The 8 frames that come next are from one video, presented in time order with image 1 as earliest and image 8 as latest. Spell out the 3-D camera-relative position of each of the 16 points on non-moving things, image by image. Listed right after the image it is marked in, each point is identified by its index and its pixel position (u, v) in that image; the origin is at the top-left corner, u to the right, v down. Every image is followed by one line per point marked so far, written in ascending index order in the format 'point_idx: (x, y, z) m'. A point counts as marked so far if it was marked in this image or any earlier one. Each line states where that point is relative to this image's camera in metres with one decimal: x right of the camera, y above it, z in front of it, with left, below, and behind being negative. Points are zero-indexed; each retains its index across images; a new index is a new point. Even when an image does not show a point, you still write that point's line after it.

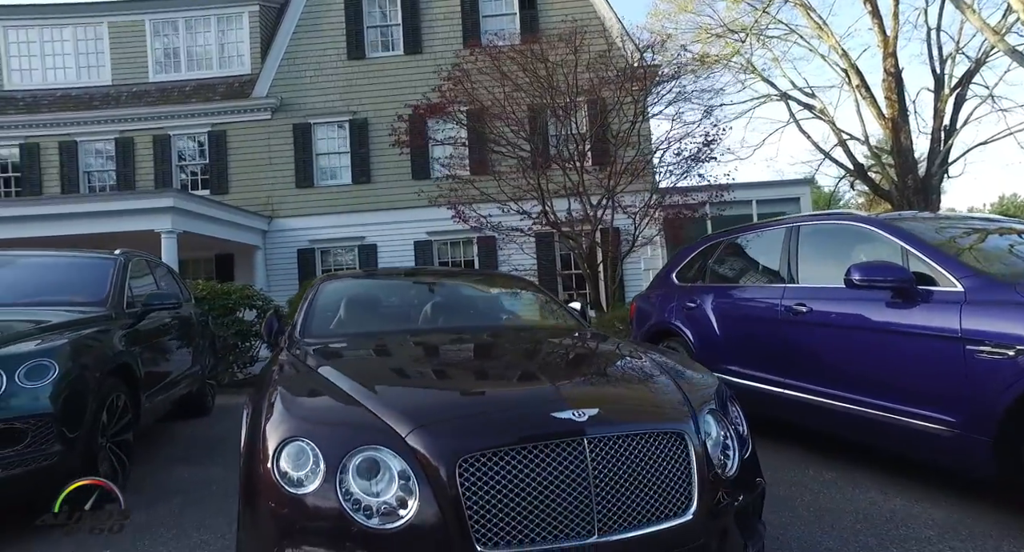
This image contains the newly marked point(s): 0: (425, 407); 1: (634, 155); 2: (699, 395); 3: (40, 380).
0: (-0.3, -0.4, +1.9) m
1: (+2.3, +2.3, +11.0) m
2: (+0.7, -0.5, +2.3) m
3: (-2.5, -0.5, +3.1) m
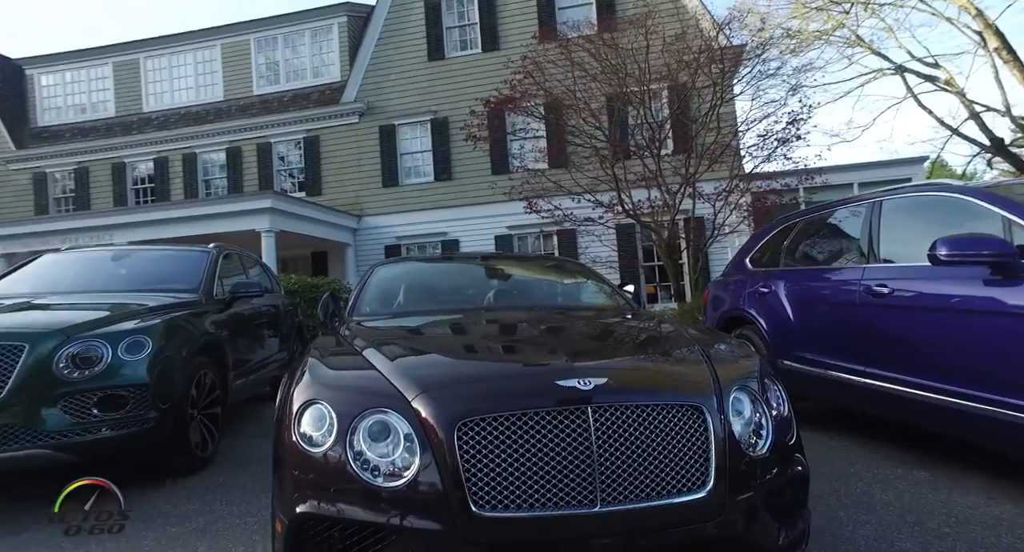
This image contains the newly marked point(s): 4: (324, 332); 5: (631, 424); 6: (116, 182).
0: (-0.3, -0.3, +1.9) m
1: (+3.7, +2.5, +10.5) m
2: (+0.8, -0.3, +2.2) m
3: (-2.3, -0.5, +3.5) m
4: (-1.0, -0.3, +3.0) m
5: (+0.3, -0.5, +1.8) m
6: (-11.7, +2.8, +16.8) m
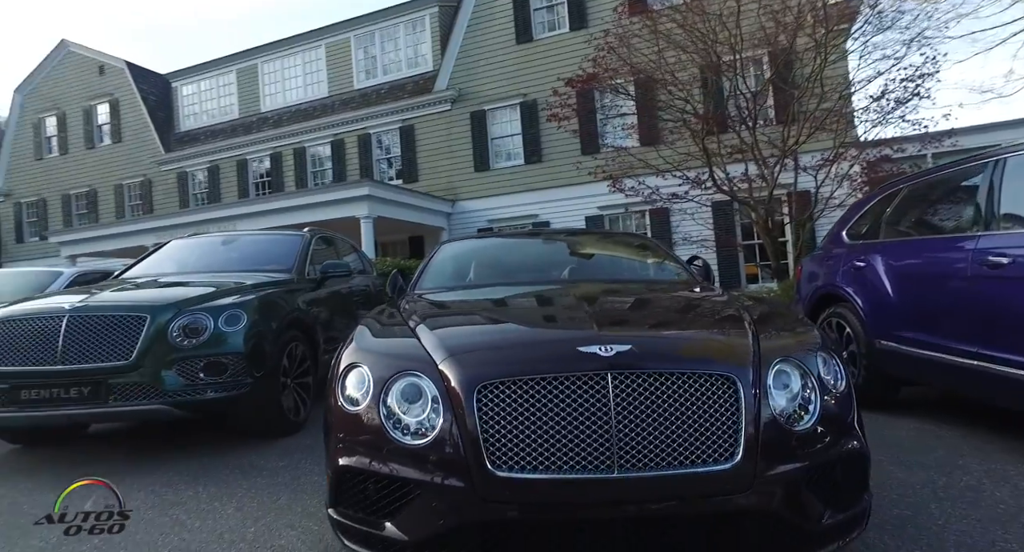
0: (-0.2, -0.2, +2.0) m
1: (+5.2, +2.9, +9.7) m
2: (+1.0, -0.2, +2.1) m
3: (-1.9, -0.3, +3.9) m
4: (-0.7, -0.2, +3.2) m
5: (+0.4, -0.4, +1.7) m
6: (-8.9, +3.2, +18.6) m
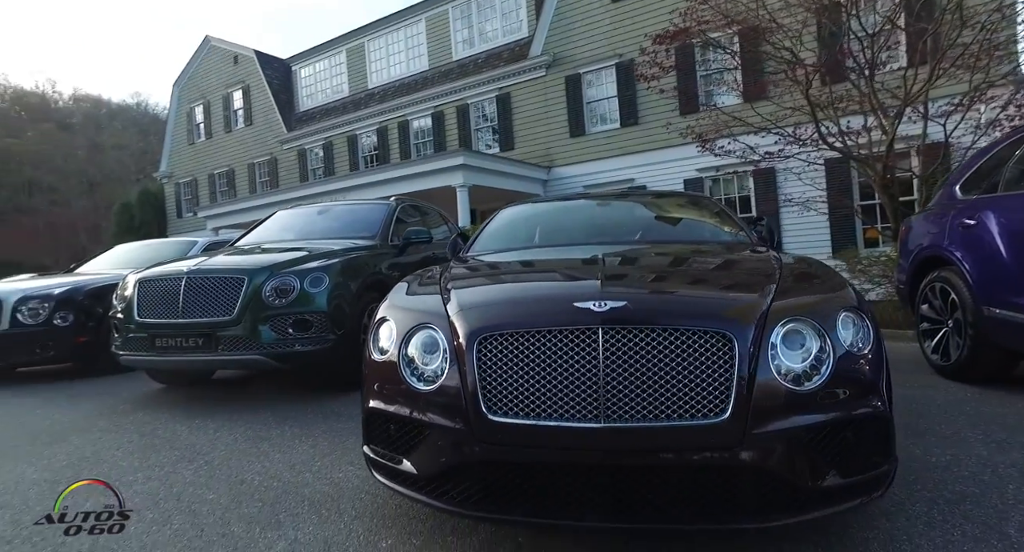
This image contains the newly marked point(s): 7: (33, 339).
0: (-0.1, -0.1, +2.2) m
1: (+6.6, +3.5, +8.5) m
2: (+1.0, -0.1, +2.0) m
3: (-1.5, -0.1, +4.3) m
4: (-0.4, 0.0, +3.4) m
5: (+0.4, -0.2, +1.8) m
6: (-5.6, +4.3, +19.8) m
7: (-4.7, -0.6, +5.6) m
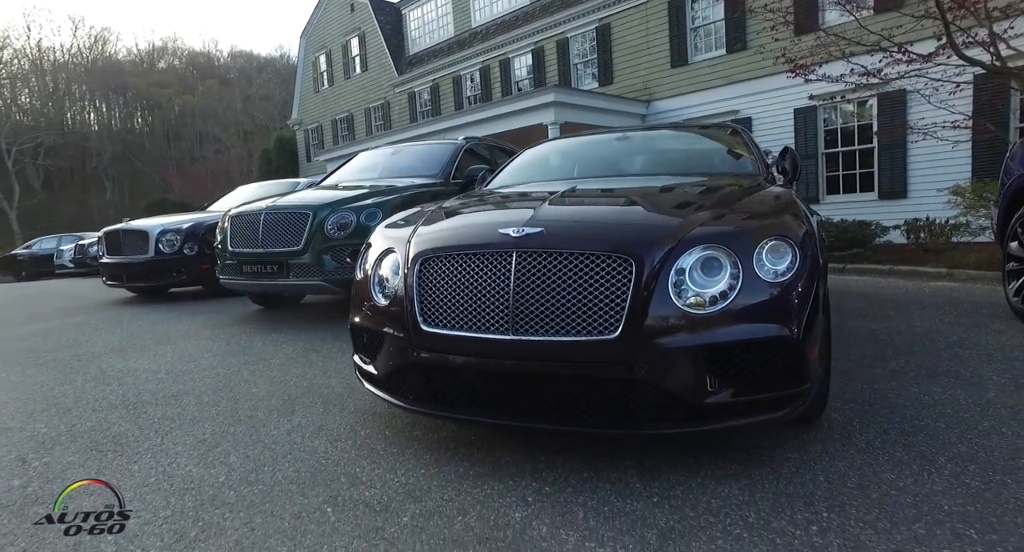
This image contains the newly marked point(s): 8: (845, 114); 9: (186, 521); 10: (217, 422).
0: (-0.3, +0.2, +2.4) m
1: (+7.6, +4.3, +6.8) m
2: (+0.8, +0.2, +2.0) m
3: (-1.2, +0.5, +4.8) m
4: (-0.3, +0.5, +3.6) m
5: (+0.1, 0.0, +2.0) m
6: (-2.0, +6.5, +20.3) m
7: (-4.1, +0.1, +6.8) m
8: (+6.6, +3.2, +11.2) m
9: (-1.0, -0.8, +1.8) m
10: (-1.4, -0.7, +2.7) m
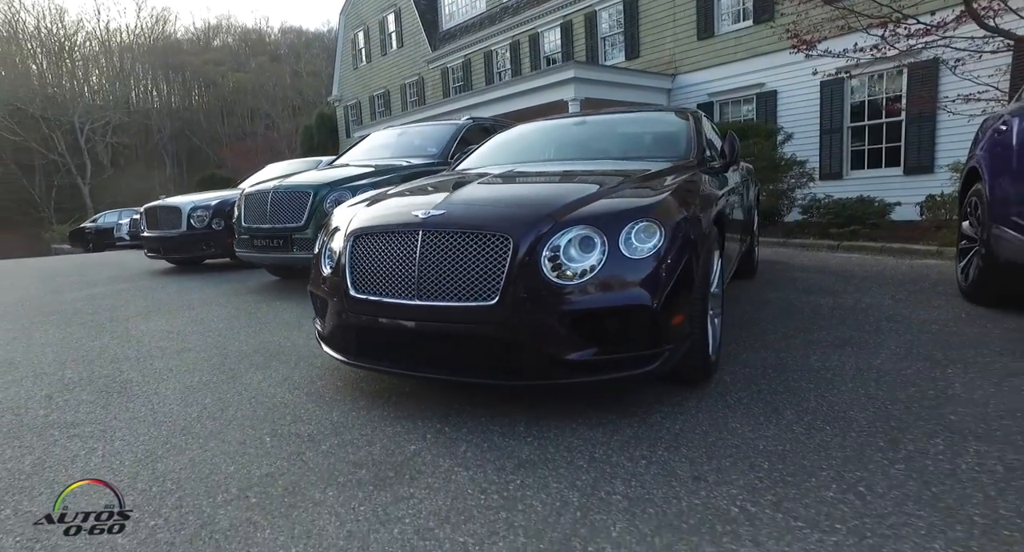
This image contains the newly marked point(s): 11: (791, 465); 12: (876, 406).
0: (-0.6, +0.3, +2.8) m
1: (+7.6, +4.5, +6.4) m
2: (+0.4, +0.3, +2.3) m
3: (-1.3, +0.7, +5.2) m
4: (-0.6, +0.7, +4.0) m
5: (-0.3, +0.1, +2.3) m
6: (-0.9, +7.5, +20.4) m
7: (-4.1, +0.5, +7.4) m
8: (+6.9, +3.6, +10.9) m
9: (-1.4, -0.7, +2.3) m
10: (-1.7, -0.5, +3.2) m
11: (+0.9, -0.6, +1.9) m
12: (+1.4, -0.5, +2.3) m
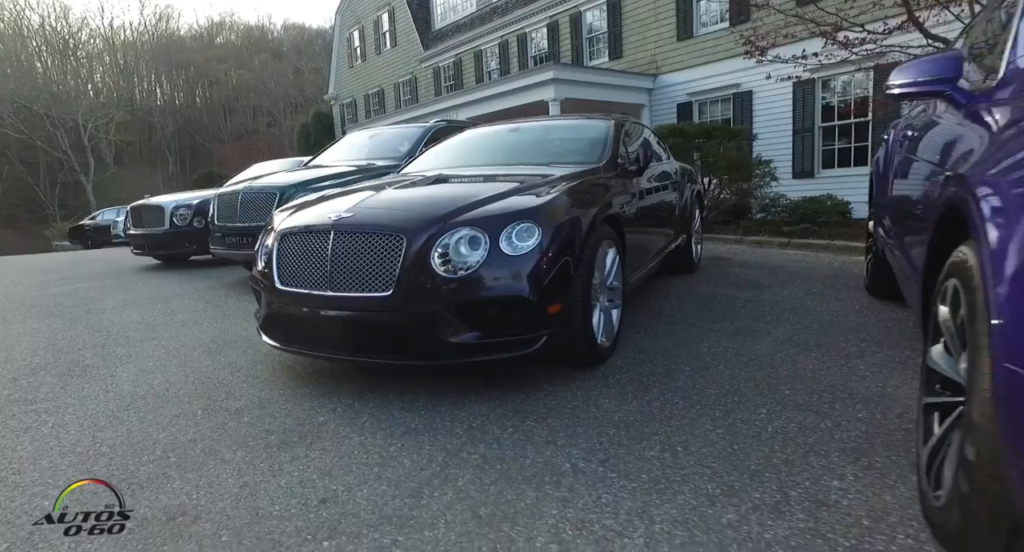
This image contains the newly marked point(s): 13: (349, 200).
0: (-1.1, +0.4, +3.1) m
1: (+7.1, +4.5, +6.6) m
2: (-0.1, +0.3, +2.6) m
3: (-1.8, +0.7, +5.5) m
4: (-1.0, +0.7, +4.3) m
5: (-0.7, +0.1, +2.6) m
6: (-1.3, +7.6, +20.7) m
7: (-4.5, +0.5, +7.8) m
8: (+6.5, +3.7, +11.2) m
9: (-1.9, -0.6, +2.6) m
10: (-2.2, -0.5, +3.5) m
11: (+0.5, -0.6, +2.2) m
12: (+1.0, -0.5, +2.6) m
13: (-0.8, +0.4, +3.0) m
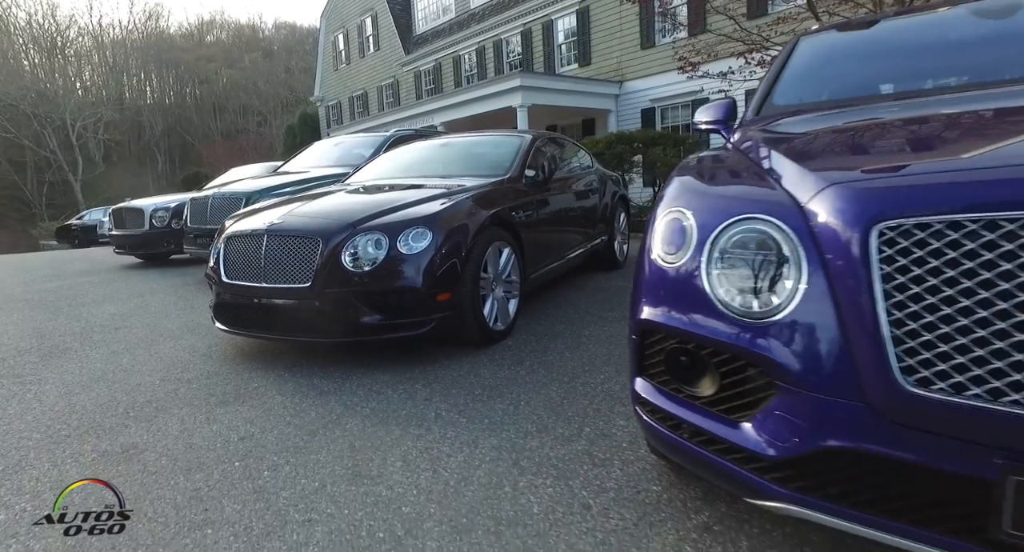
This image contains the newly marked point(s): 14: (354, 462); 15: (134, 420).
0: (-1.7, +0.4, +3.7) m
1: (+6.5, +4.6, +7.3) m
2: (-0.6, +0.3, +3.2) m
3: (-2.4, +0.8, +6.1) m
4: (-1.6, +0.7, +4.9) m
5: (-1.3, +0.2, +3.2) m
6: (-2.1, +7.6, +21.3) m
7: (-5.1, +0.6, +8.3) m
8: (+5.8, +3.7, +11.8) m
9: (-2.4, -0.6, +3.2) m
10: (-2.7, -0.5, +4.1) m
11: (-0.1, -0.6, +2.8) m
12: (+0.4, -0.5, +3.2) m
13: (-1.4, +0.4, +3.6) m
14: (-0.6, -0.7, +2.2) m
15: (-1.8, -0.7, +2.7) m
